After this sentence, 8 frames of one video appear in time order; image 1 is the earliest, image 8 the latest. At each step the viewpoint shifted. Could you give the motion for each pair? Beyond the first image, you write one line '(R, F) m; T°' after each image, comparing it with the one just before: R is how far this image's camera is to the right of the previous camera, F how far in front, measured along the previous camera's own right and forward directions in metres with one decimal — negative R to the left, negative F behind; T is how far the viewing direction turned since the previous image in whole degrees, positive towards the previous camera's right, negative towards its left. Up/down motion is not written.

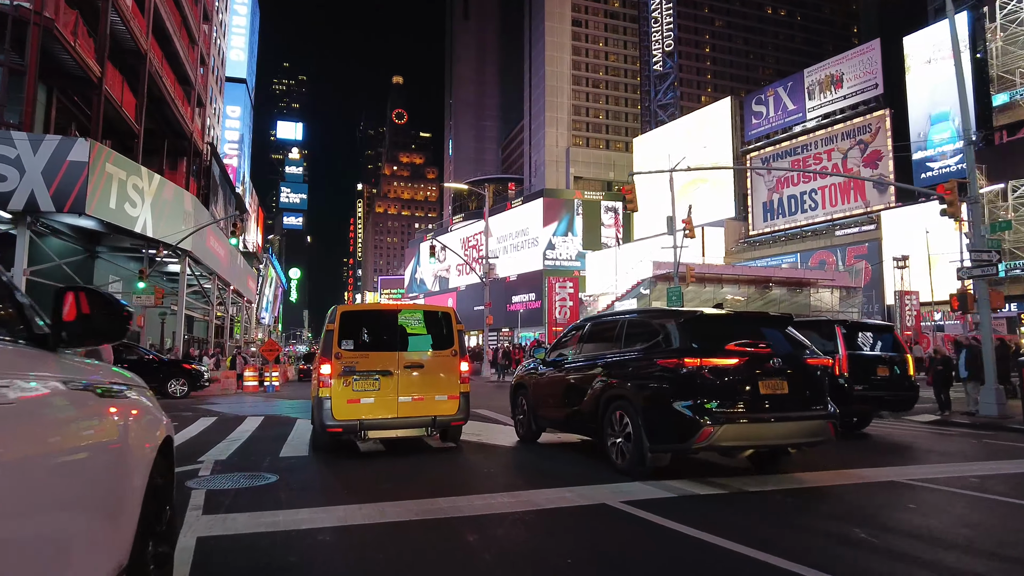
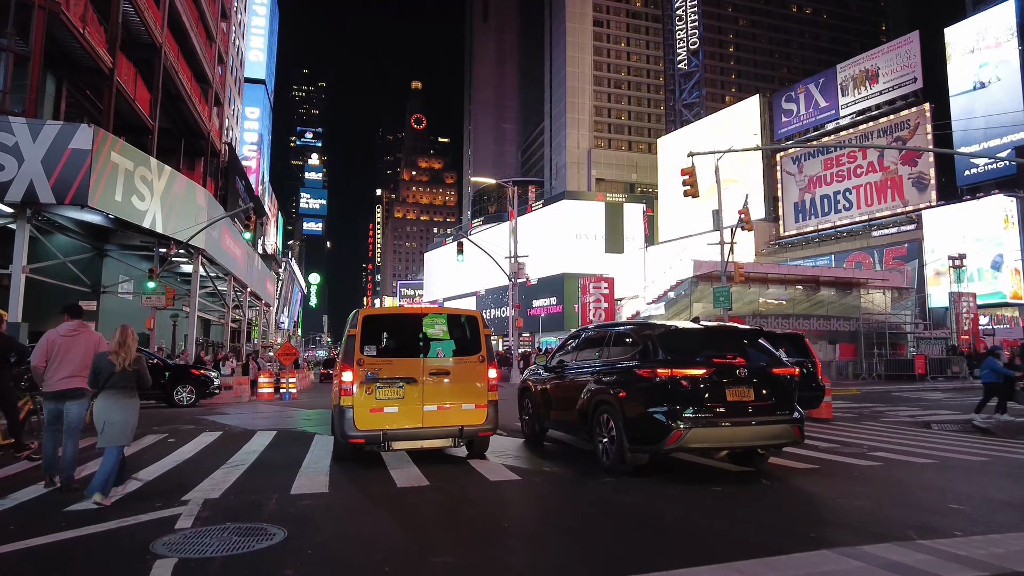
(-0.6, +1.9) m; -2°
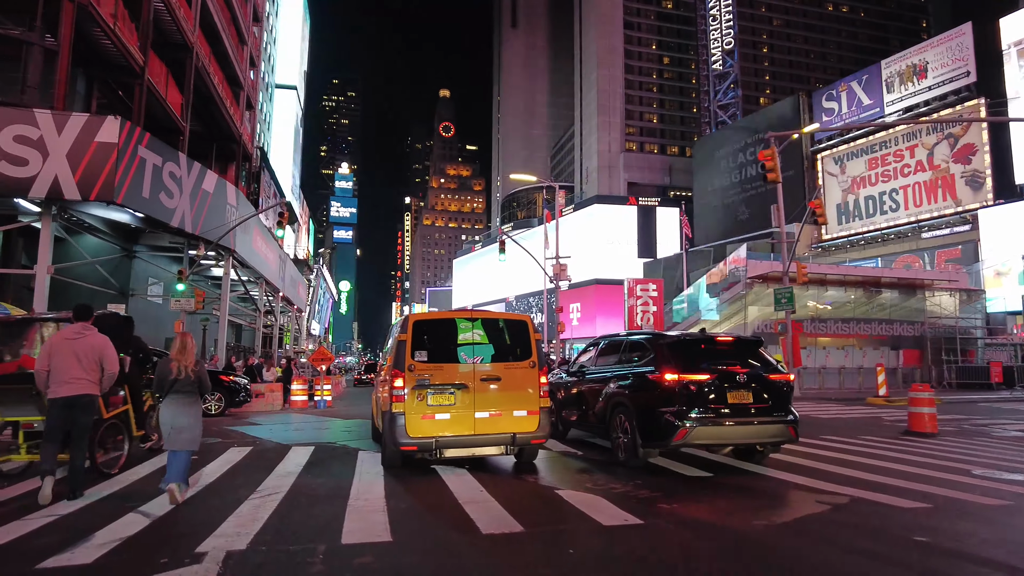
(-0.7, +1.5) m; -2°
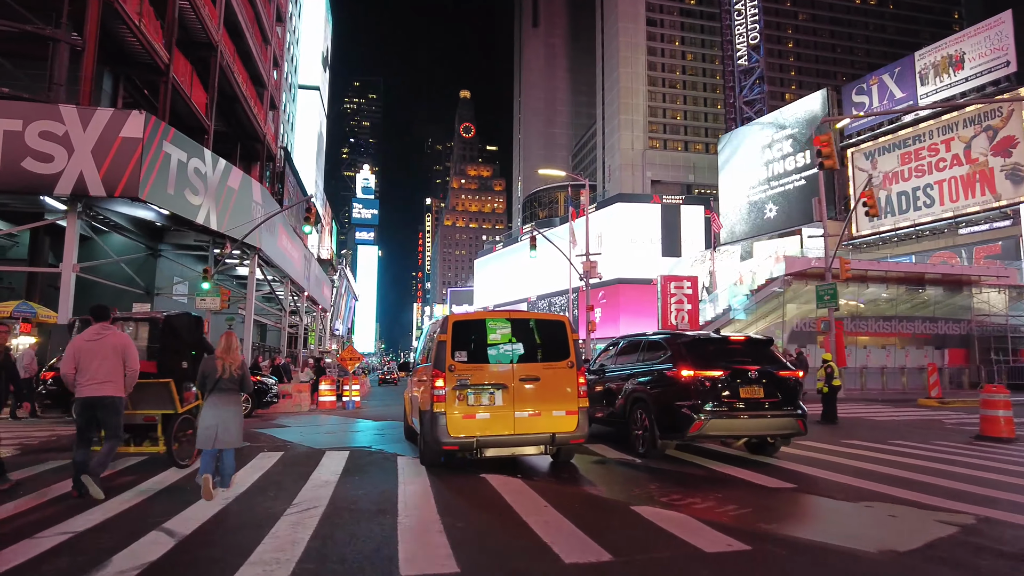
(-0.4, +0.7) m; -2°
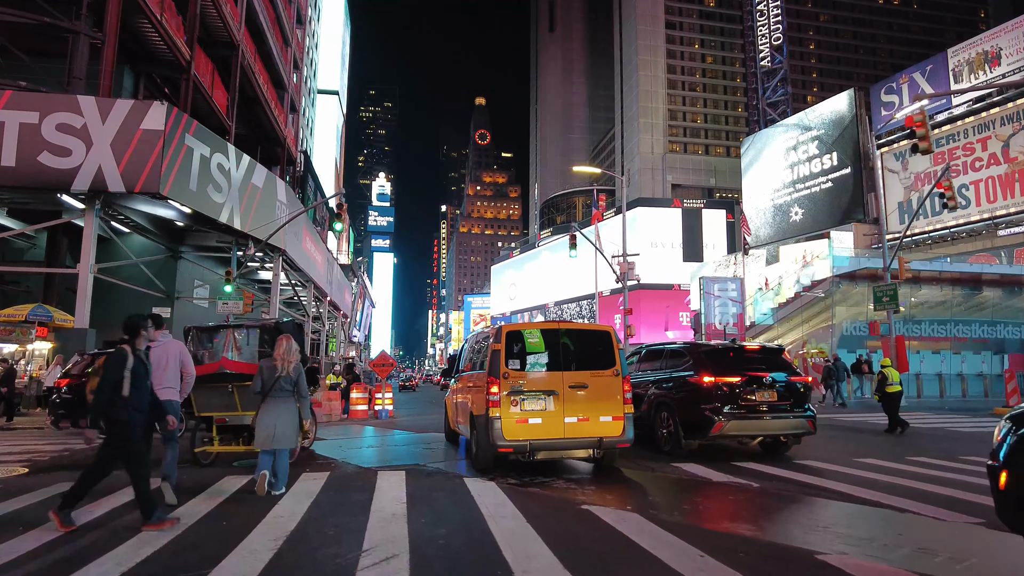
(-0.8, +1.2) m; -1°
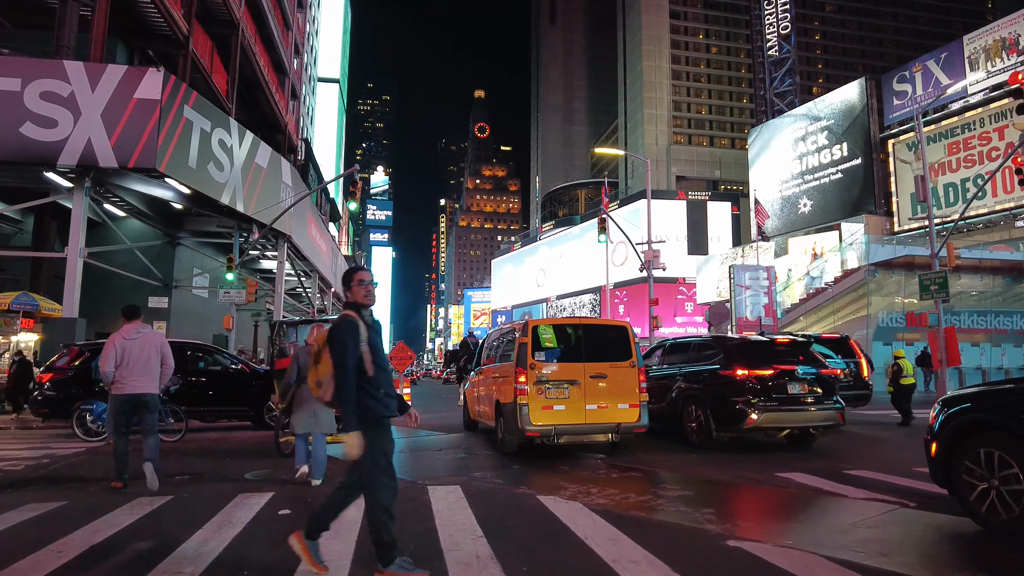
(-0.8, +1.4) m; 0°
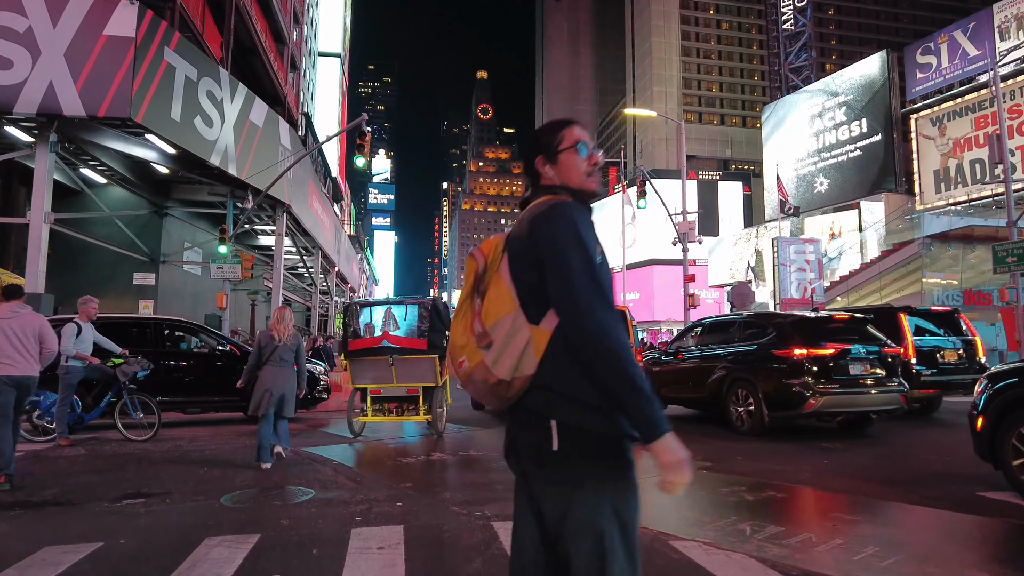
(-0.7, +2.1) m; 0°
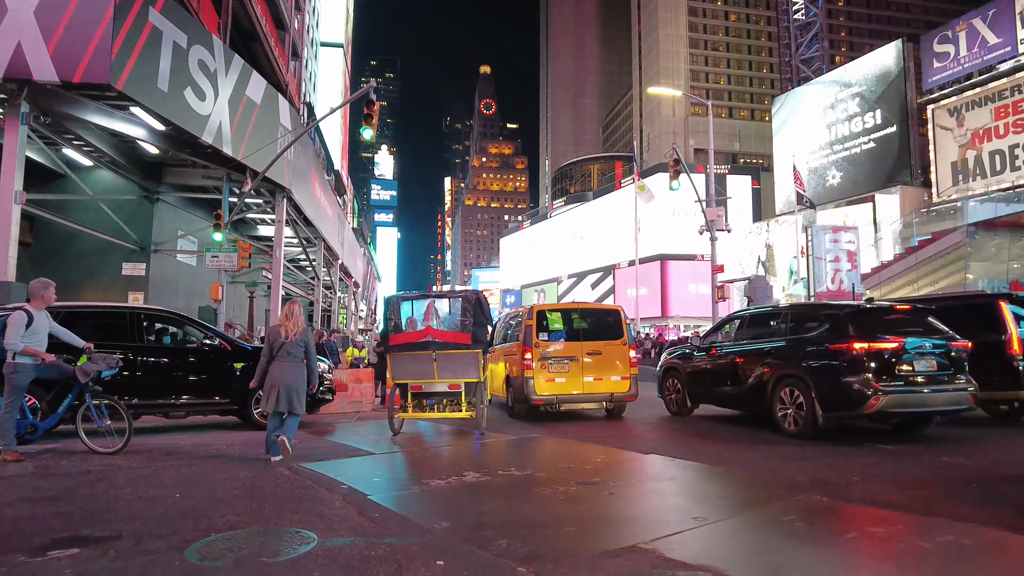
(-0.4, +1.4) m; 0°
